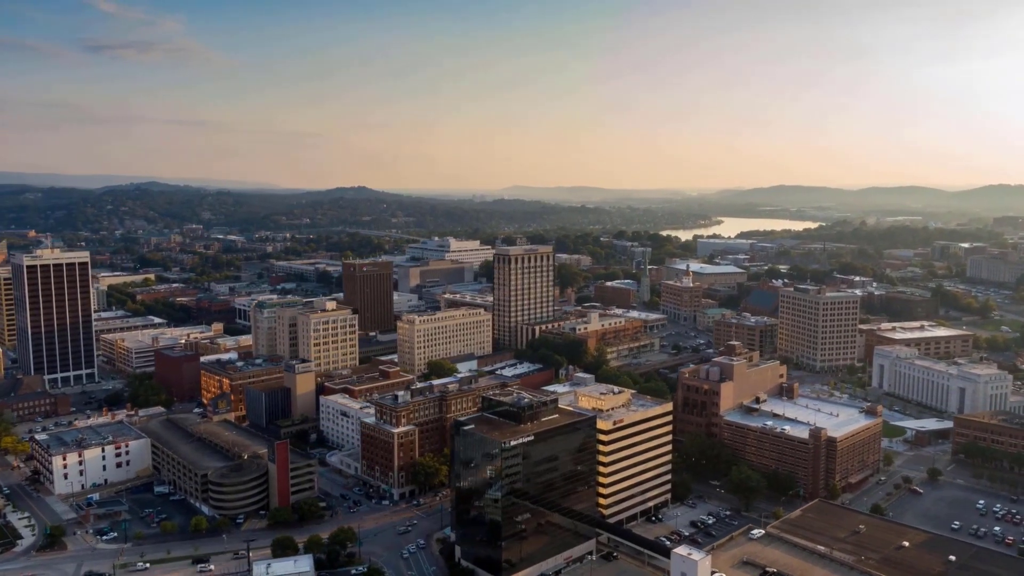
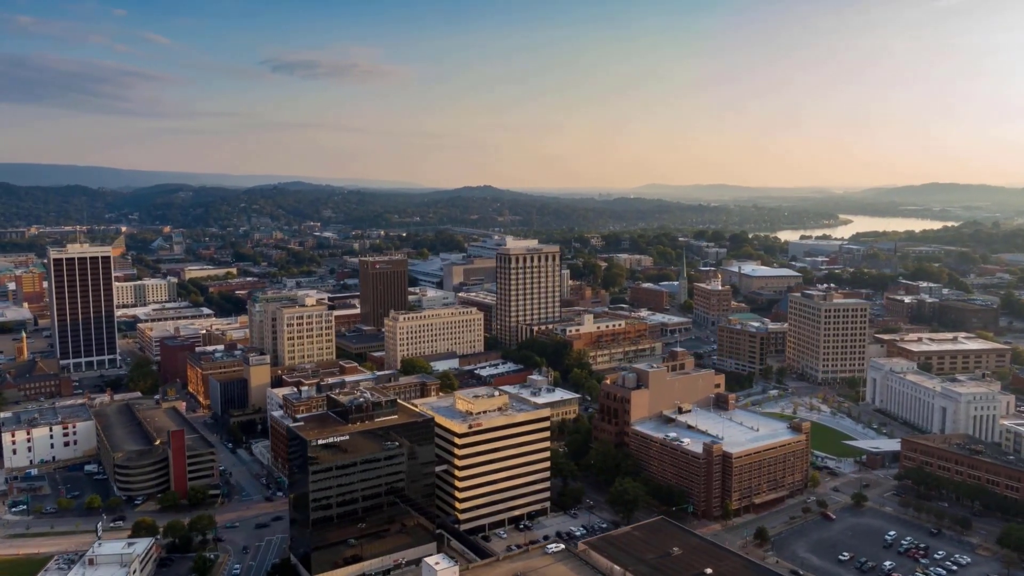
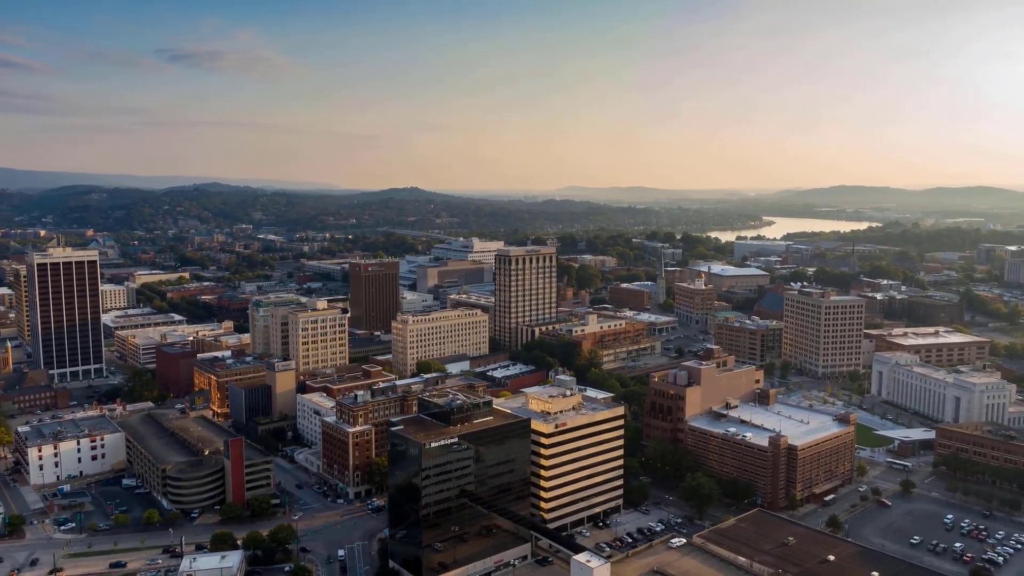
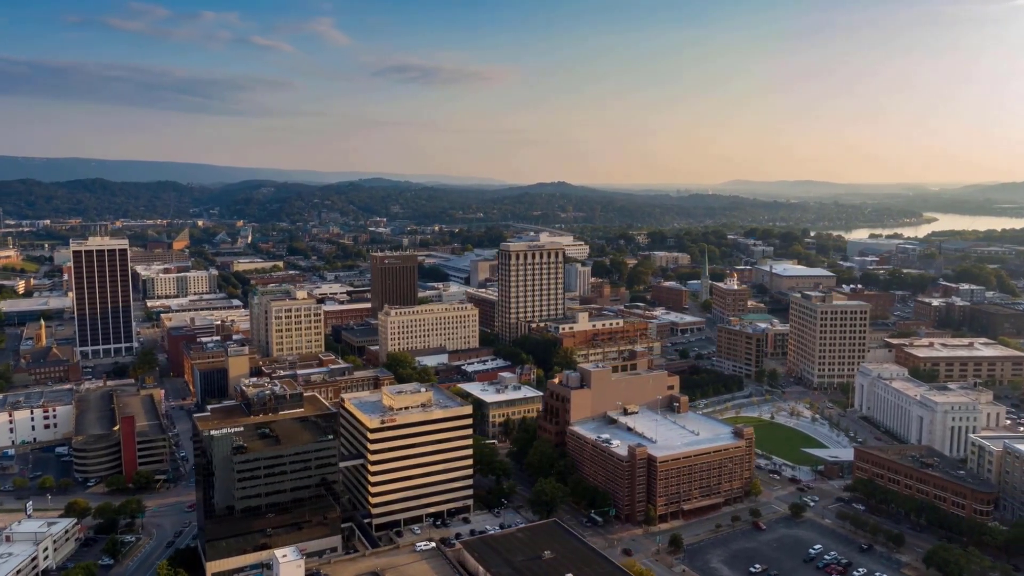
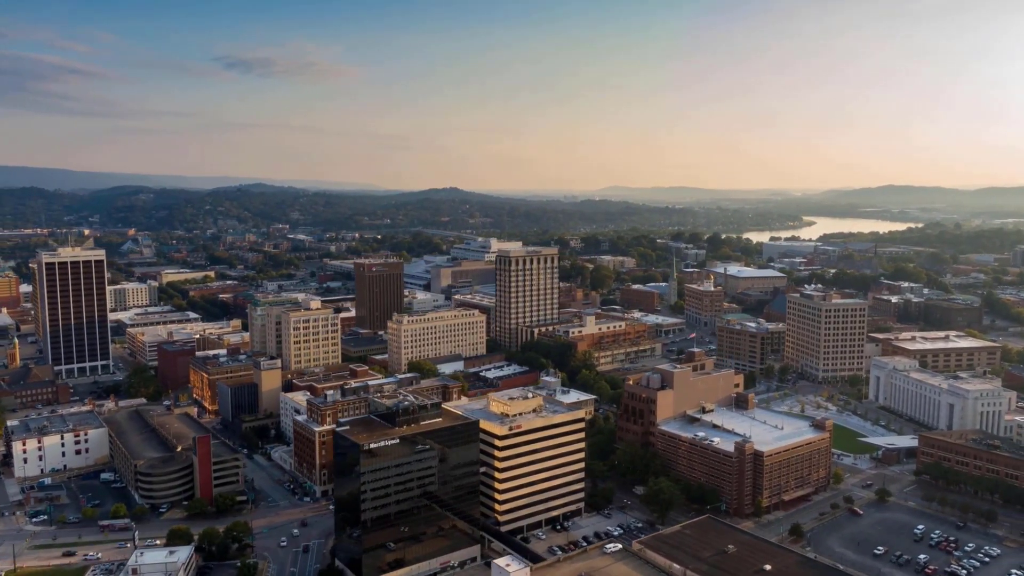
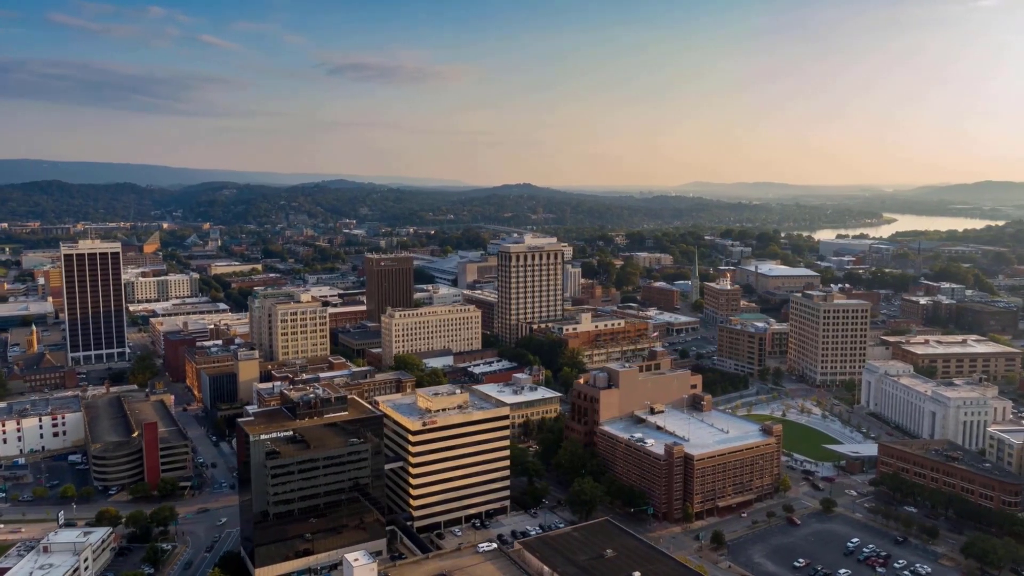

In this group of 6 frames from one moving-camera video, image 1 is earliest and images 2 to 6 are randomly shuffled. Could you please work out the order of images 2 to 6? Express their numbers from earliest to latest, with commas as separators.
3, 5, 2, 6, 4
